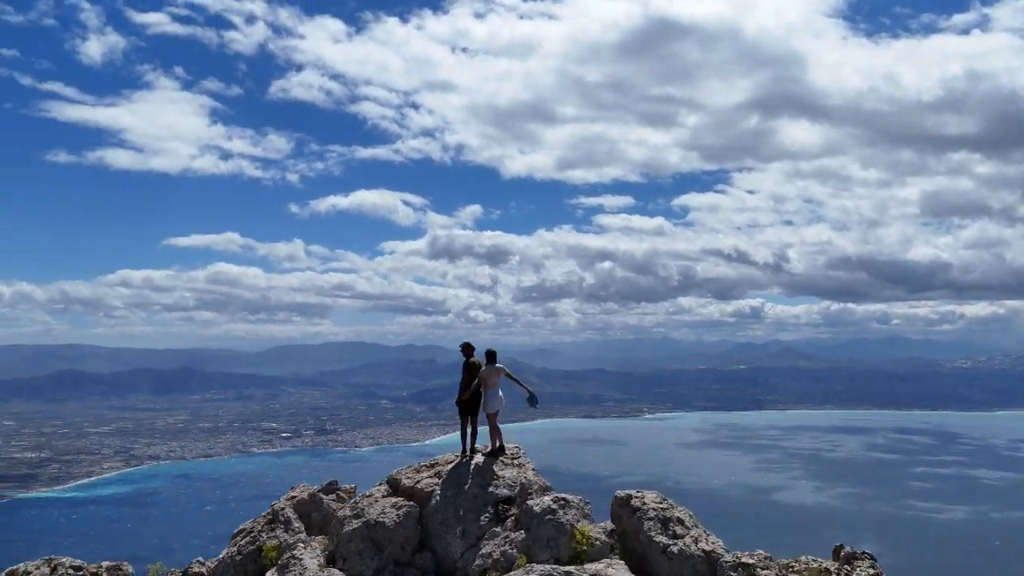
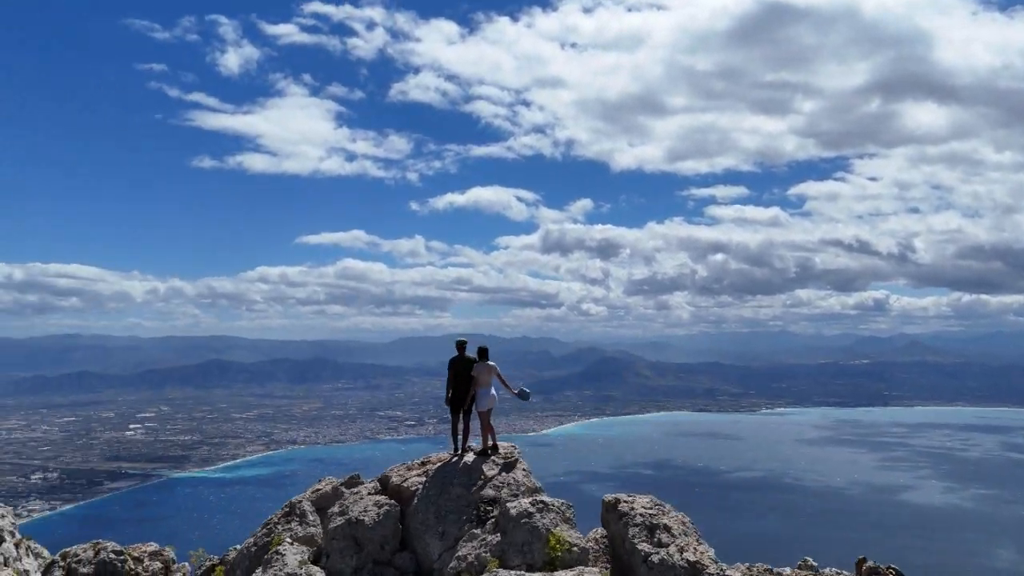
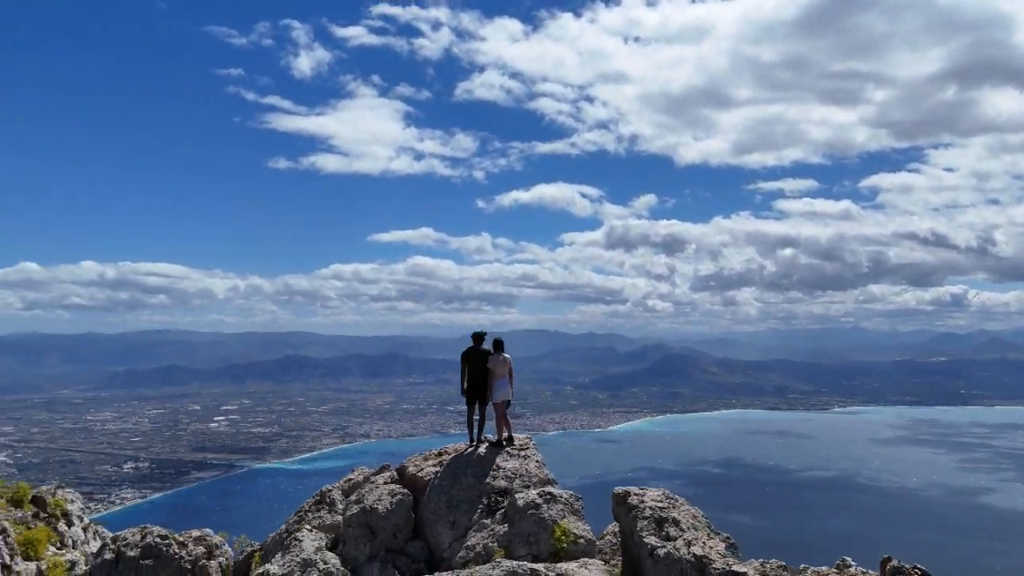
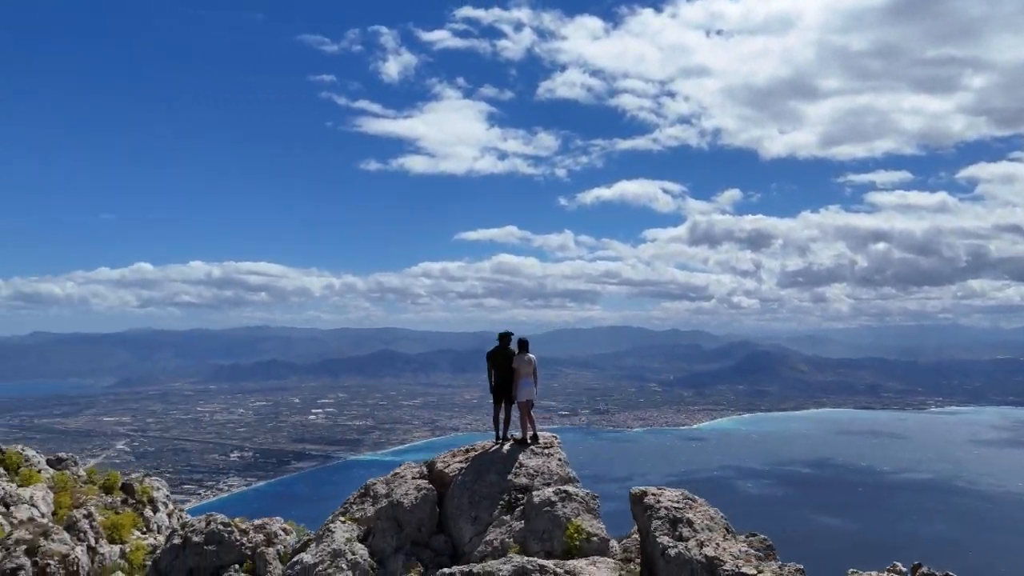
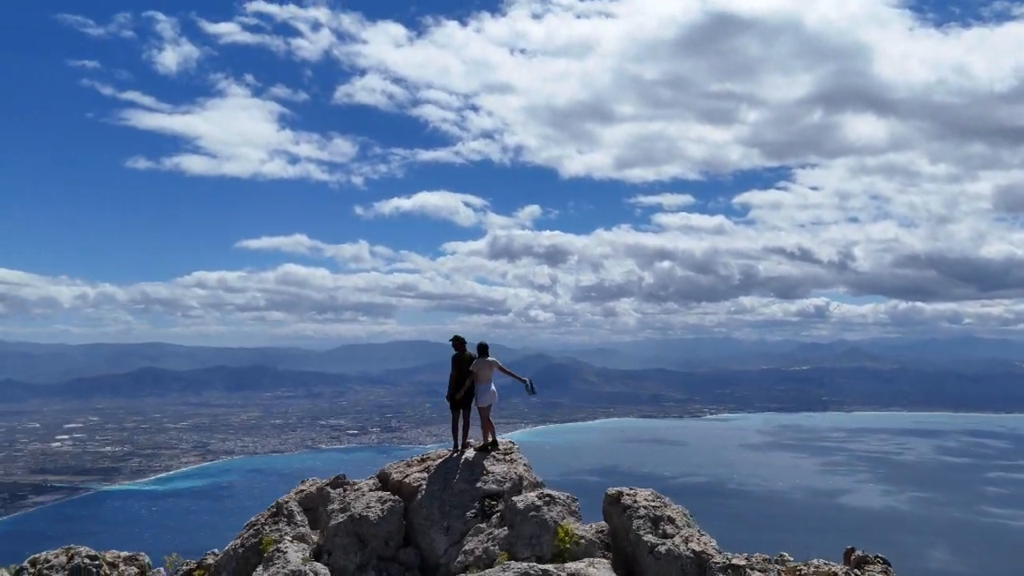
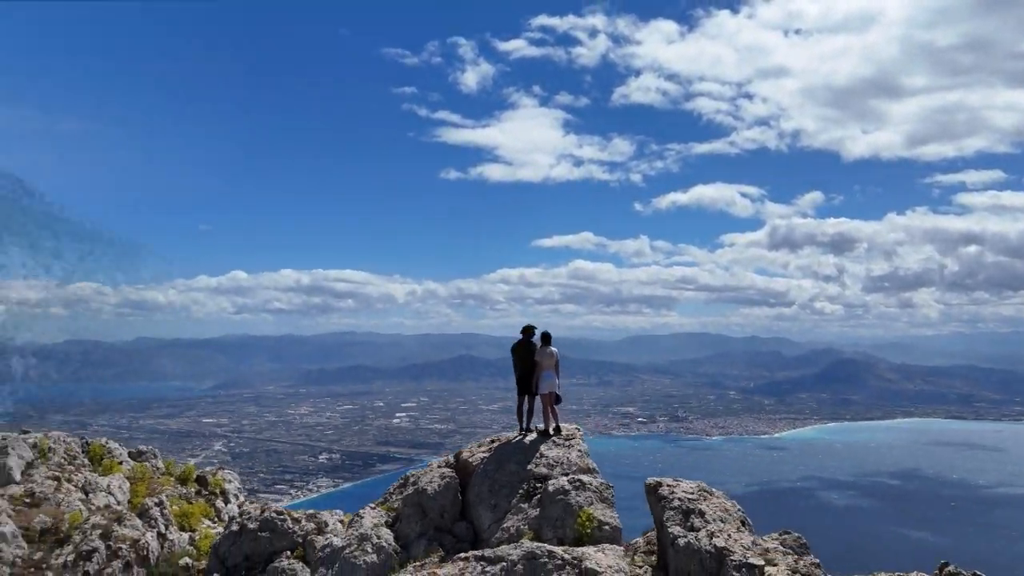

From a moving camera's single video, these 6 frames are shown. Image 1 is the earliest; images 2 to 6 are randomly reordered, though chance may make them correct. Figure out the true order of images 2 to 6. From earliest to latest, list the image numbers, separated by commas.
5, 2, 3, 4, 6
